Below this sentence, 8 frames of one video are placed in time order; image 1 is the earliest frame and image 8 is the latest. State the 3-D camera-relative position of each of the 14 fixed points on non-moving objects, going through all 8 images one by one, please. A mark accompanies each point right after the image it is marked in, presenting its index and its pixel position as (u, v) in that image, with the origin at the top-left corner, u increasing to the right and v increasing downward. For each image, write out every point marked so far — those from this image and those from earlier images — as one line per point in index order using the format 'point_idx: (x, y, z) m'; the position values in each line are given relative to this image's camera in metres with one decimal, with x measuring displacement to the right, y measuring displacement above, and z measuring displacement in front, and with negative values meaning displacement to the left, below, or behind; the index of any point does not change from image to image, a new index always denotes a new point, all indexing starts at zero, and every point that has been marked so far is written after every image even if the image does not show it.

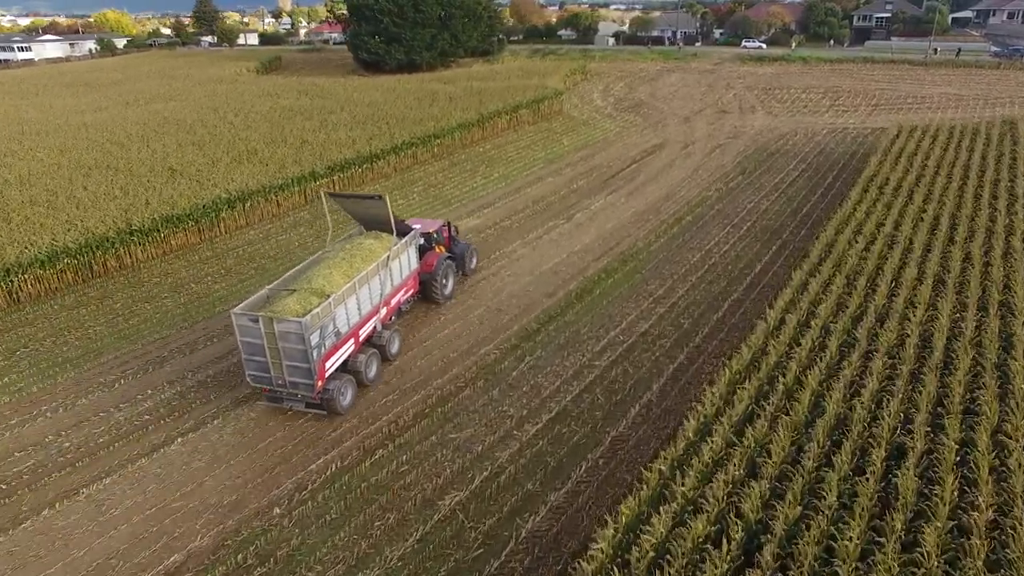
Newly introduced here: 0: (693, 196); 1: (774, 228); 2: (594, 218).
0: (+4.6, +2.4, +18.4) m
1: (+5.9, +1.4, +16.3) m
2: (+1.9, +1.7, +17.4) m
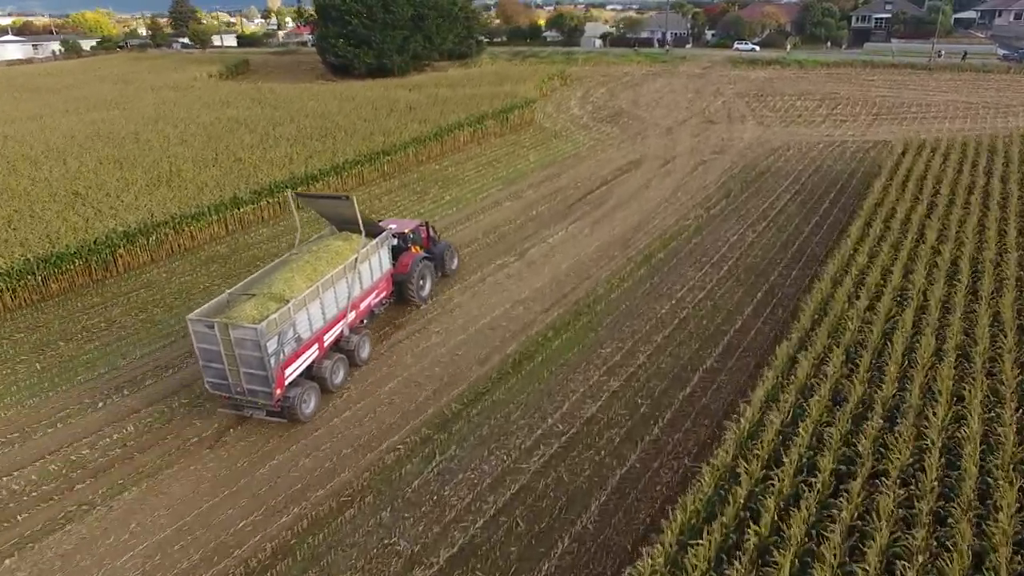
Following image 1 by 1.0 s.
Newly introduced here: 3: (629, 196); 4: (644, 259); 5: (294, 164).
0: (+3.4, +1.4, +16.0) m
1: (+4.8, +0.4, +13.8) m
2: (+0.8, +0.7, +14.9) m
3: (+2.9, +2.3, +18.1) m
4: (+2.6, +0.6, +14.3) m
5: (-5.8, +3.4, +19.5) m
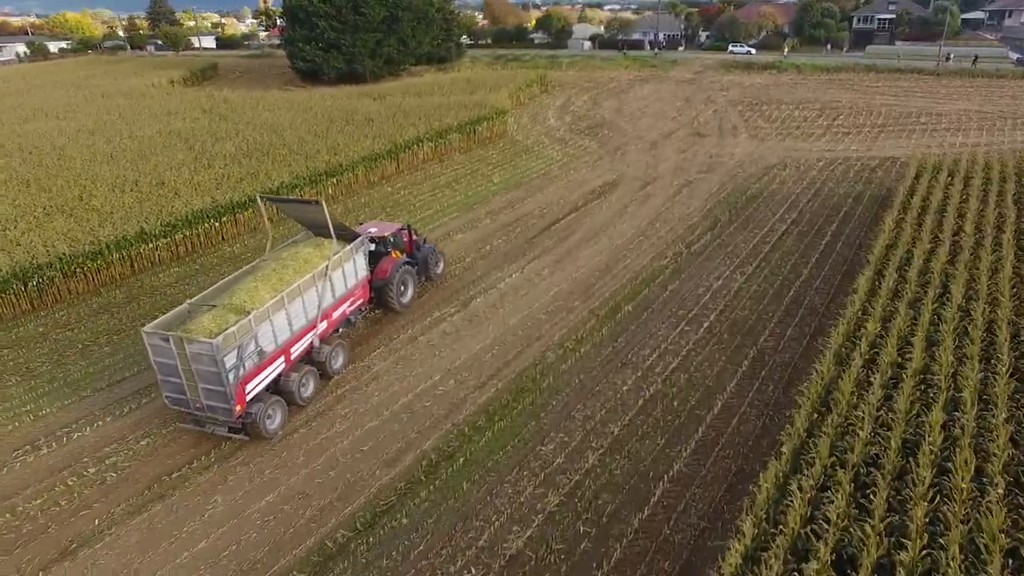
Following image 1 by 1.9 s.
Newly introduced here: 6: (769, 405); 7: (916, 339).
0: (+2.4, +0.4, +13.6) m
1: (+3.7, -0.6, +11.5) m
2: (-0.3, -0.3, +12.5) m
3: (+1.9, +1.3, +15.7) m
4: (+1.6, -0.4, +11.9) m
5: (-6.8, +2.4, +17.2) m
6: (+3.4, -1.5, +9.5) m
7: (+5.0, -0.6, +9.0) m
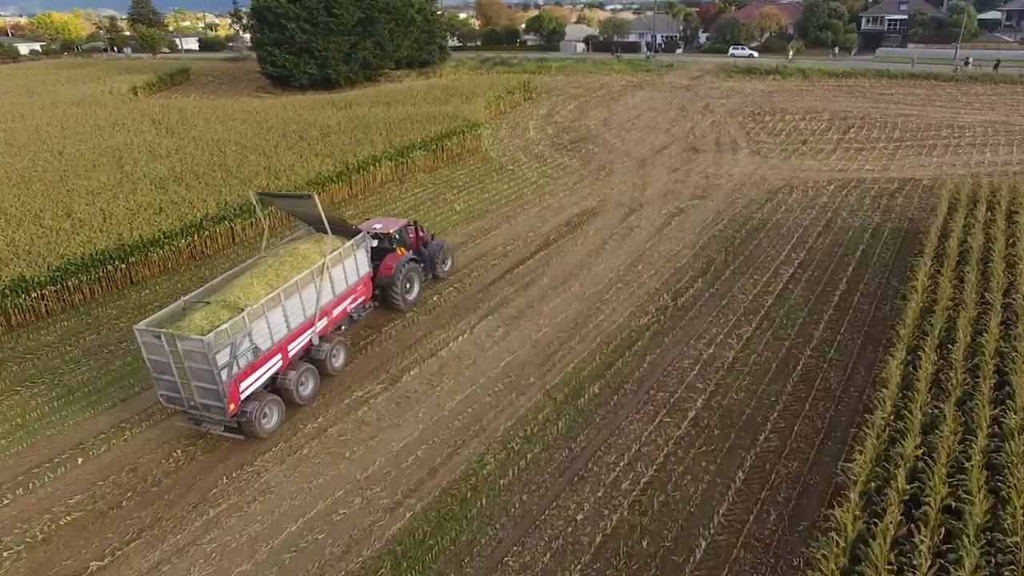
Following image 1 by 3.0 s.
0: (+1.6, -0.6, +11.2) m
1: (+2.9, -1.6, +9.0) m
2: (-1.1, -1.3, +10.1) m
3: (+1.1, +0.3, +13.3) m
4: (+0.8, -1.4, +9.5) m
5: (-7.6, +1.4, +14.8) m
6: (+2.5, -2.5, +7.0) m
7: (+4.2, -1.6, +6.5) m
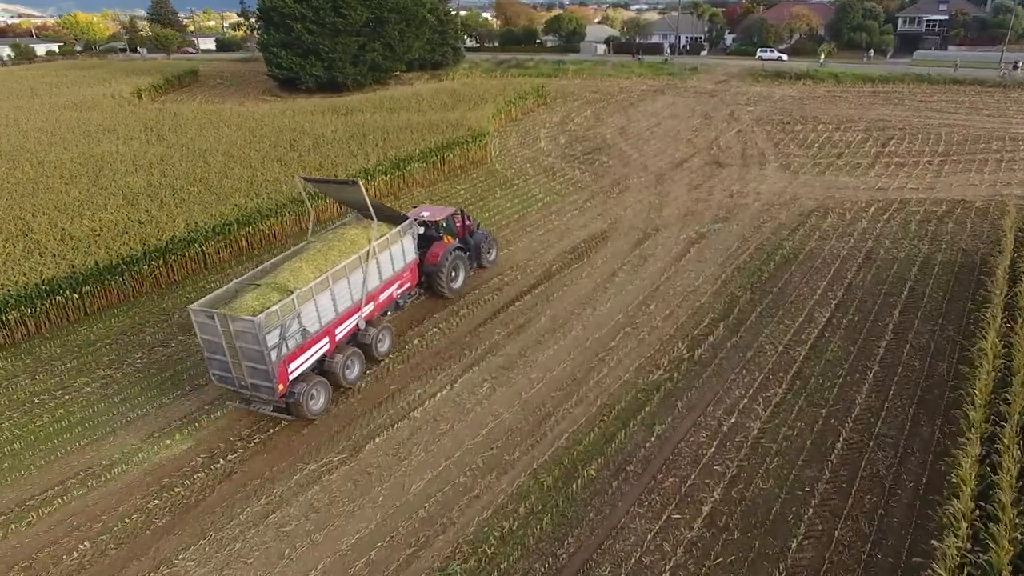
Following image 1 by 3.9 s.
0: (+1.4, -1.3, +9.5) m
1: (+2.7, -2.2, +7.3) m
2: (-1.3, -1.9, +8.6) m
3: (+1.0, -0.3, +11.6) m
4: (+0.5, -2.1, +7.9) m
5: (-7.7, +0.9, +13.4) m
6: (+2.2, -3.2, +5.4) m
7: (+3.9, -2.3, +4.8) m
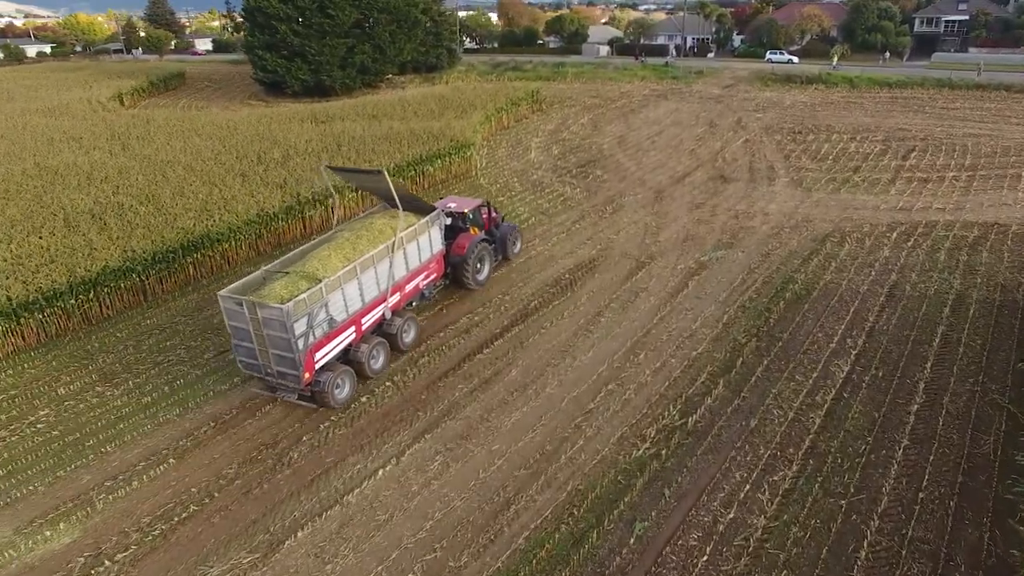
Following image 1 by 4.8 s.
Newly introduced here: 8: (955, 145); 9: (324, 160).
0: (+0.9, -1.9, +8.0) m
1: (+2.1, -2.9, +5.7) m
2: (-1.8, -2.5, +7.0) m
3: (+0.5, -1.0, +10.1) m
4: (0.0, -2.7, +6.3) m
5: (-8.1, +0.3, +11.9) m
6: (+1.7, -3.8, +3.8) m
7: (+3.3, -3.0, +3.2) m
8: (+11.7, +3.7, +19.0) m
9: (-4.6, +3.2, +17.6) m
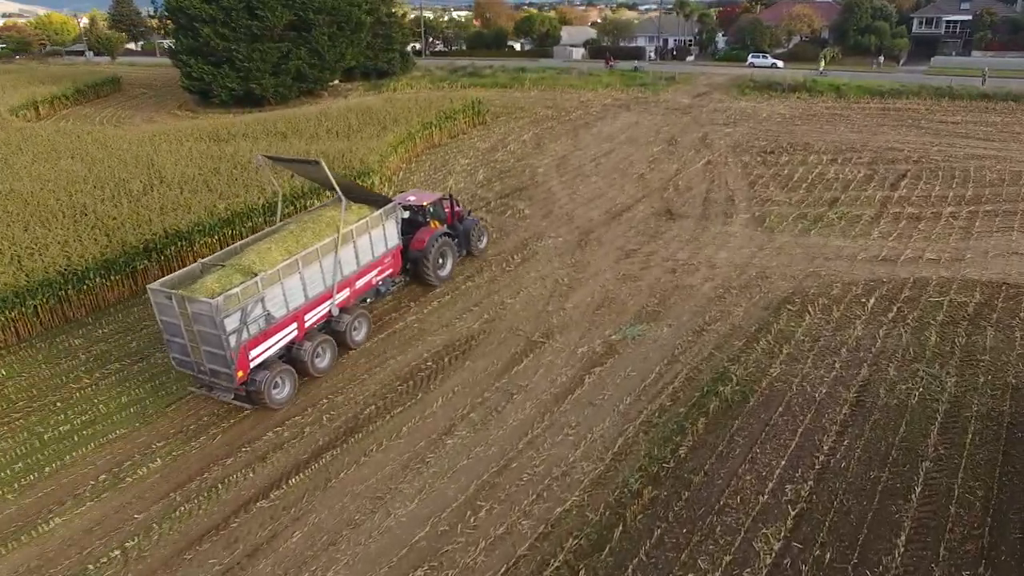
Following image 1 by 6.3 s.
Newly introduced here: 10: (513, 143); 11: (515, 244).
0: (-1.1, -3.1, +4.9) m
1: (+0.1, -4.1, +2.6) m
2: (-3.9, -3.7, +3.9) m
3: (-1.5, -2.1, +7.0) m
4: (-2.0, -3.9, +3.2) m
5: (-10.1, -0.9, +8.9) m
6: (-0.4, -5.0, +0.7) m
7: (+1.2, -4.2, +0.1) m
8: (+9.7, +2.5, +15.8) m
9: (-6.6, +2.0, +14.6) m
10: (+0.1, +4.1, +20.3) m
11: (+0.1, +0.8, +13.3) m
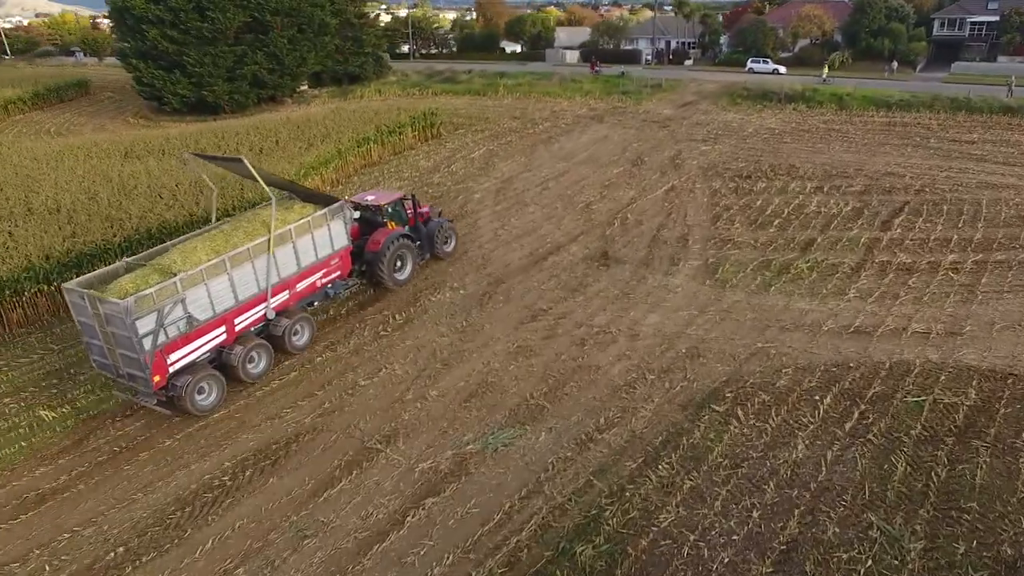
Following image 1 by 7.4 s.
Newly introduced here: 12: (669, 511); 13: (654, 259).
0: (-3.1, -4.0, +2.6) m
1: (-2.0, -5.0, +0.3) m
2: (-5.9, -4.6, +1.7) m
3: (-3.4, -3.0, +4.7) m
4: (-4.1, -4.8, +1.0) m
5: (-11.9, -1.7, +7.0) m
6: (-2.6, -5.9, -1.7) m
7: (-1.0, -5.1, -2.3) m
8: (+8.2, +1.5, +13.1) m
9: (-8.1, +1.2, +12.5) m
10: (-1.2, +3.2, +17.9) m
11: (-1.5, -0.1, +10.9) m
12: (+1.5, -2.0, +6.5) m
13: (+2.4, +0.5, +11.8) m
